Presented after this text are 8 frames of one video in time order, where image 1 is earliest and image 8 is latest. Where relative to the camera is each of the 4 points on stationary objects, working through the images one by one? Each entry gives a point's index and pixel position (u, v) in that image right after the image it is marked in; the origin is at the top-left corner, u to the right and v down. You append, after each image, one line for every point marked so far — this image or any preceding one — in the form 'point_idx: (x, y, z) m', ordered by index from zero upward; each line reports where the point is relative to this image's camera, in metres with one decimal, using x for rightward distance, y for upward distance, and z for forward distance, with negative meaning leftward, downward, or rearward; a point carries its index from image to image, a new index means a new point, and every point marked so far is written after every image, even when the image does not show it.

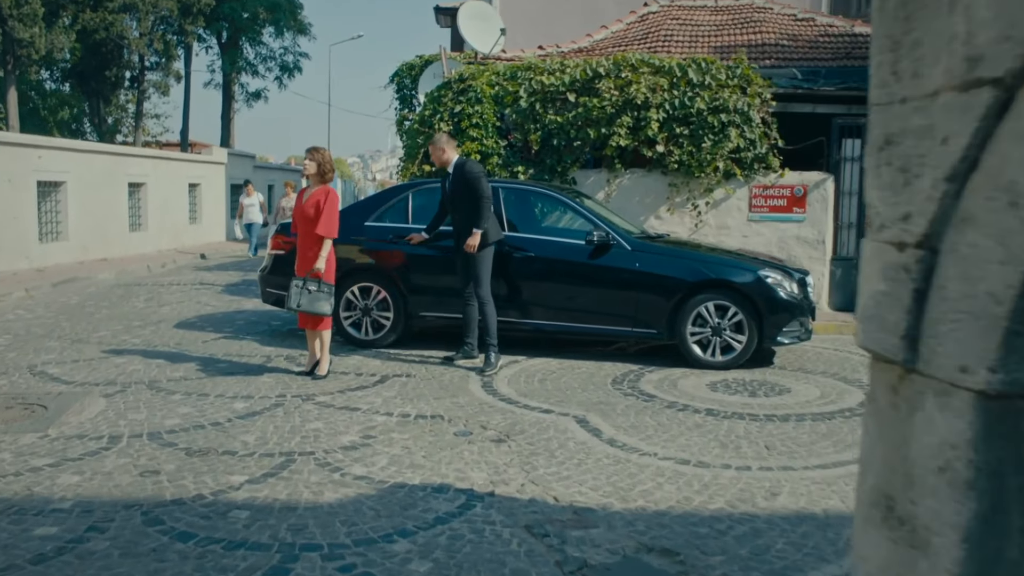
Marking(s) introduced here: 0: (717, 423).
0: (+1.5, -1.0, +6.8) m
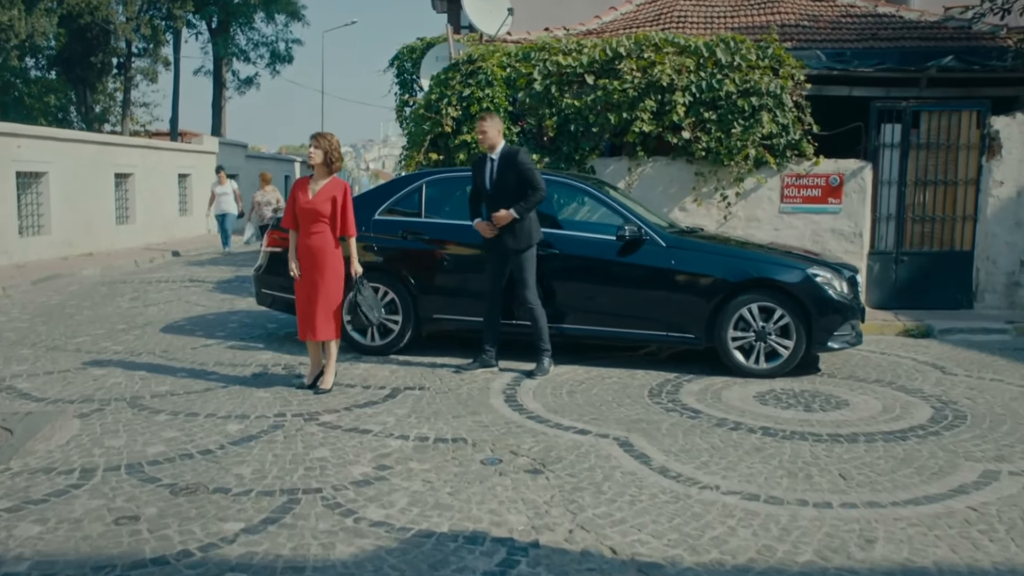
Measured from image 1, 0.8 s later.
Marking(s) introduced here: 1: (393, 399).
0: (+1.7, -1.0, +6.0) m
1: (-0.9, -0.8, +6.9) m
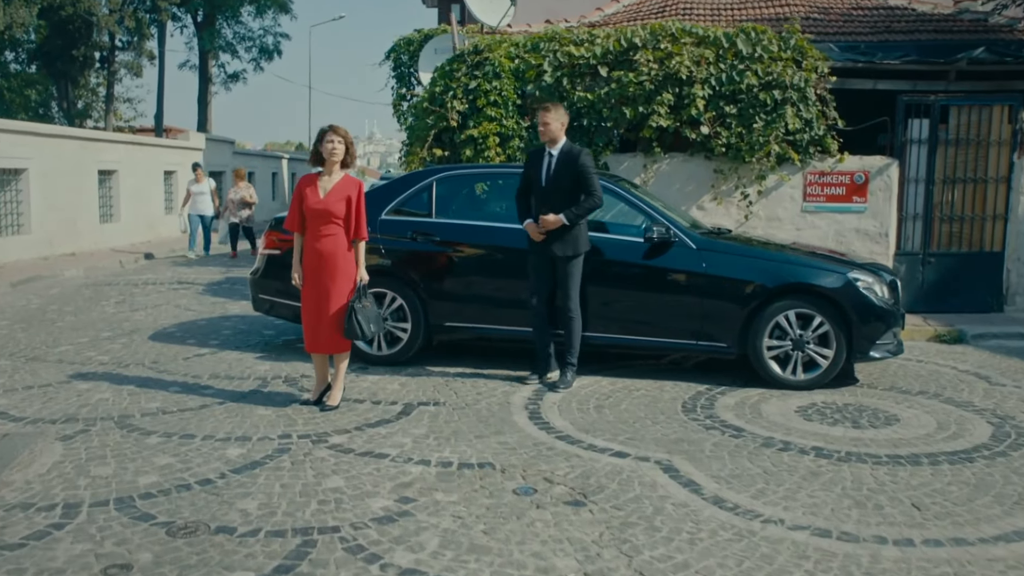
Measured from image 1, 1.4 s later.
0: (+1.9, -1.0, +5.4) m
1: (-0.7, -0.9, +6.3) m
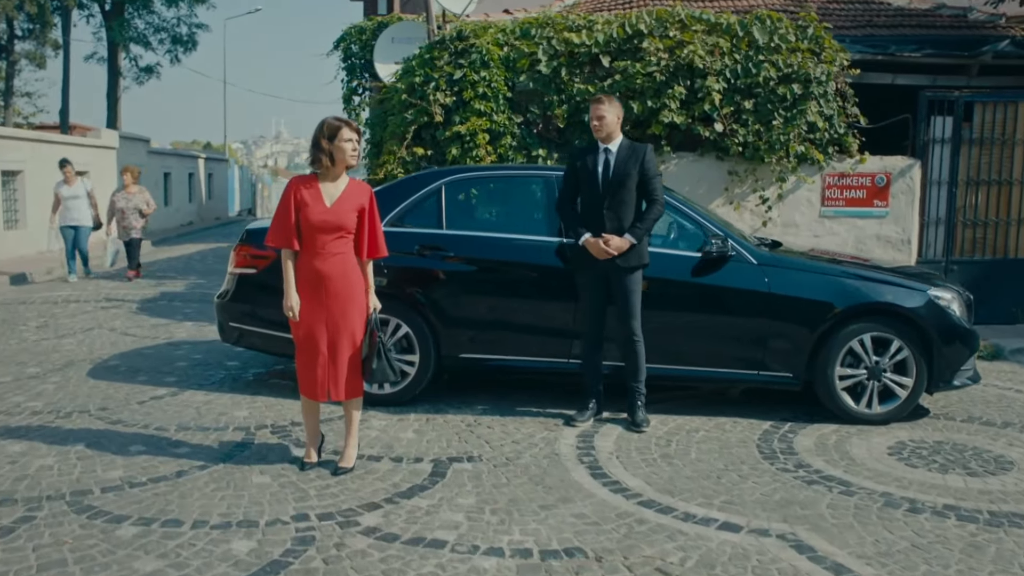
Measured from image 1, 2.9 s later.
0: (+2.3, -1.2, +4.4) m
1: (-0.4, -1.0, +5.0) m
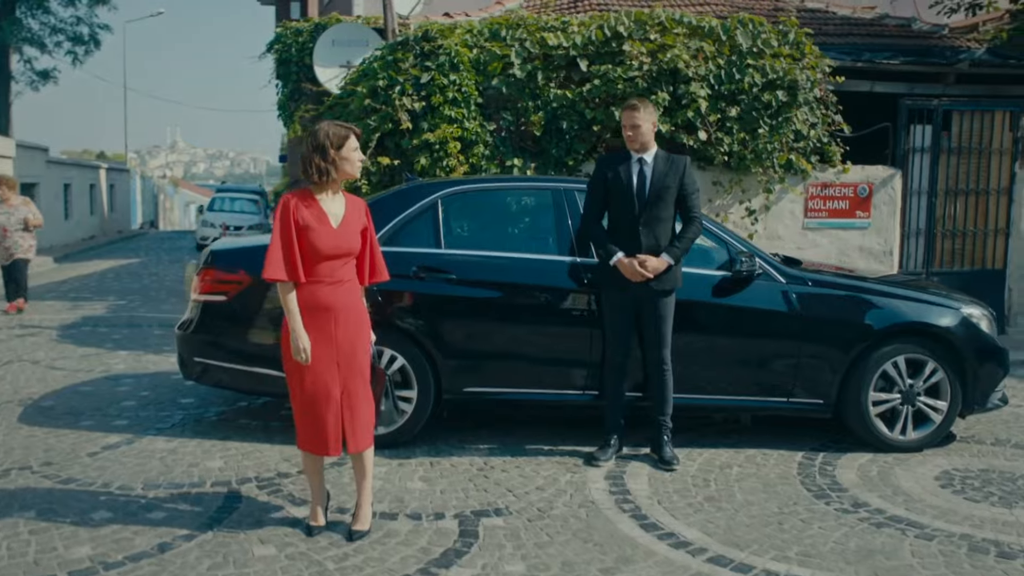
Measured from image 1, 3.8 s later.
0: (+2.5, -1.3, +4.0) m
1: (-0.2, -1.2, +4.3) m
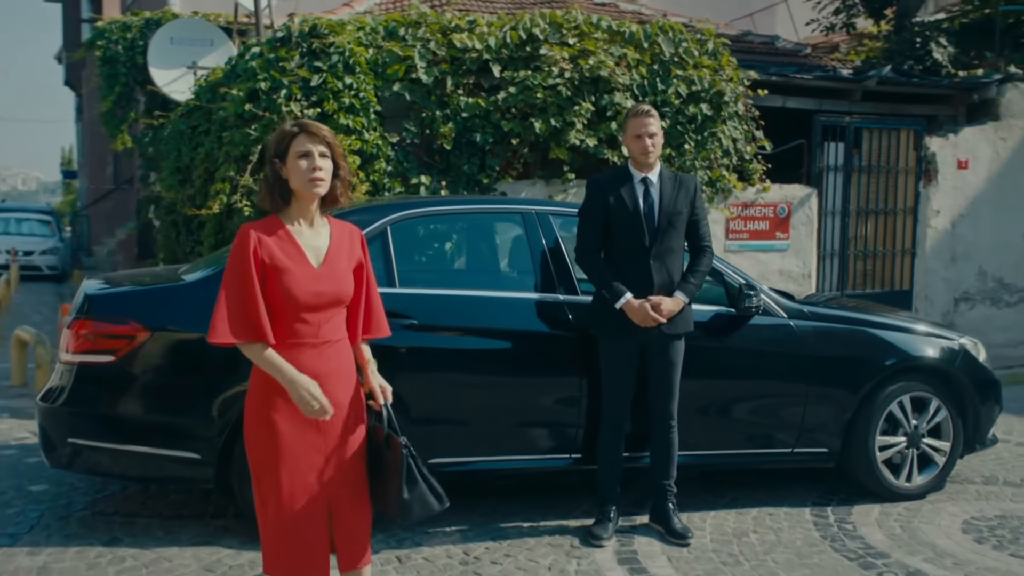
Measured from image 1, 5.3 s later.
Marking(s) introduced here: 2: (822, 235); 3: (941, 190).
0: (+2.7, -1.4, +3.5) m
1: (0.0, -1.4, +3.3) m
2: (+2.9, +0.5, +8.9) m
3: (+4.1, +0.9, +9.1) m
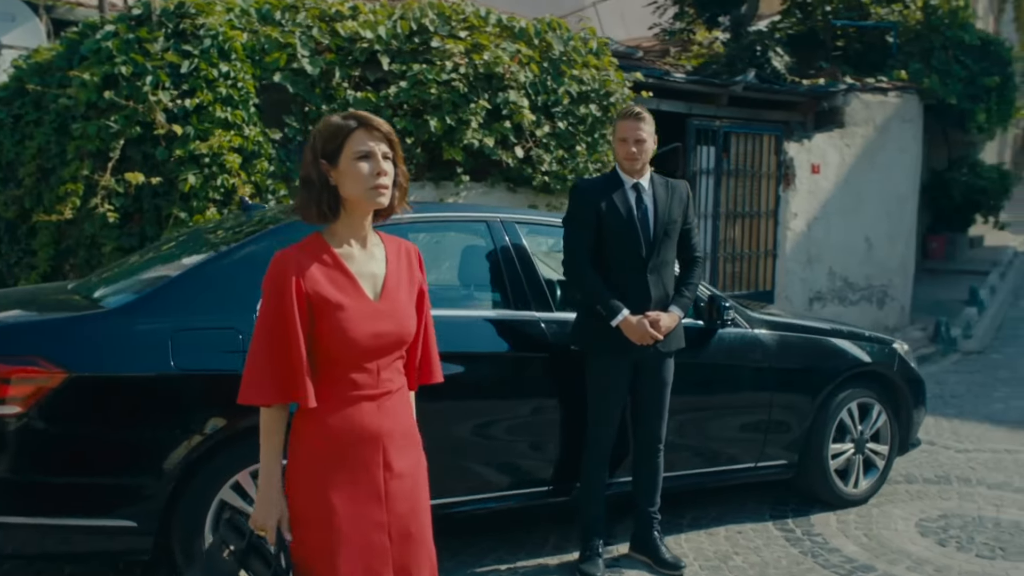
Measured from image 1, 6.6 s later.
0: (+2.9, -1.4, +3.7) m
1: (+0.3, -1.4, +2.8) m
2: (+1.7, +0.5, +9.0) m
3: (+2.9, +0.9, +9.4) m
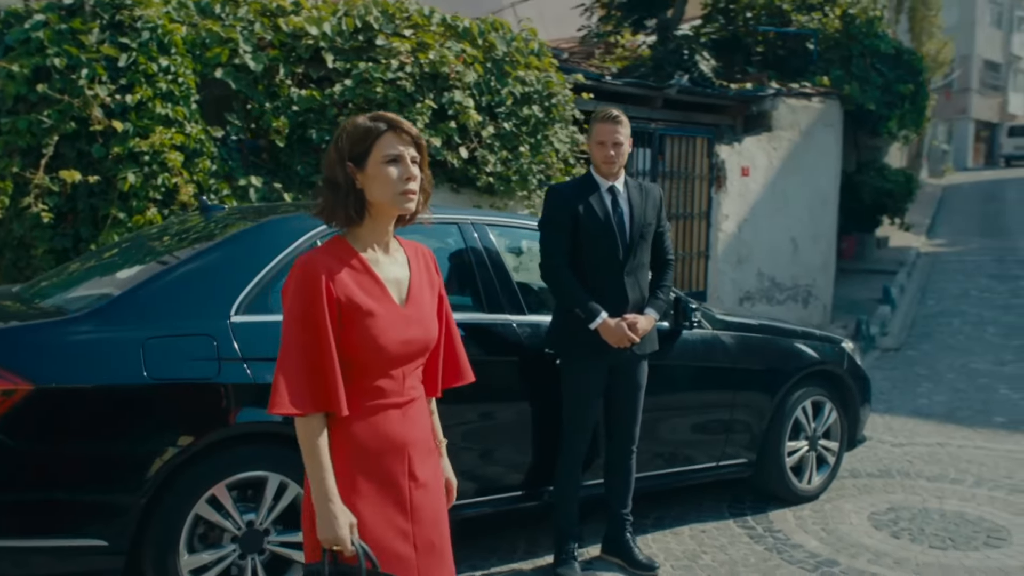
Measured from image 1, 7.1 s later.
0: (+2.8, -1.4, +3.9) m
1: (+0.4, -1.5, +2.8) m
2: (+1.1, +0.5, +9.1) m
3: (+2.2, +0.9, +9.6) m
